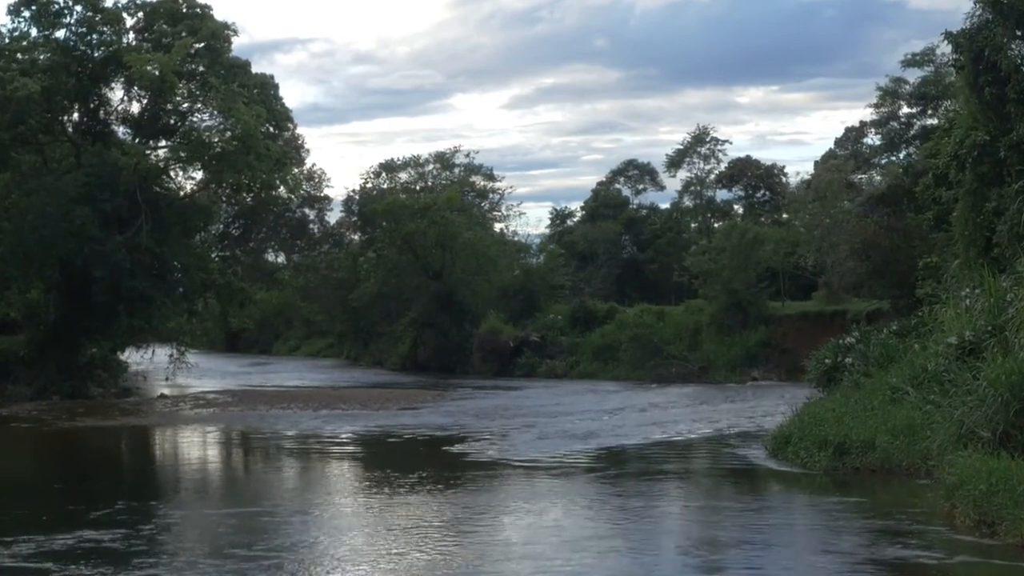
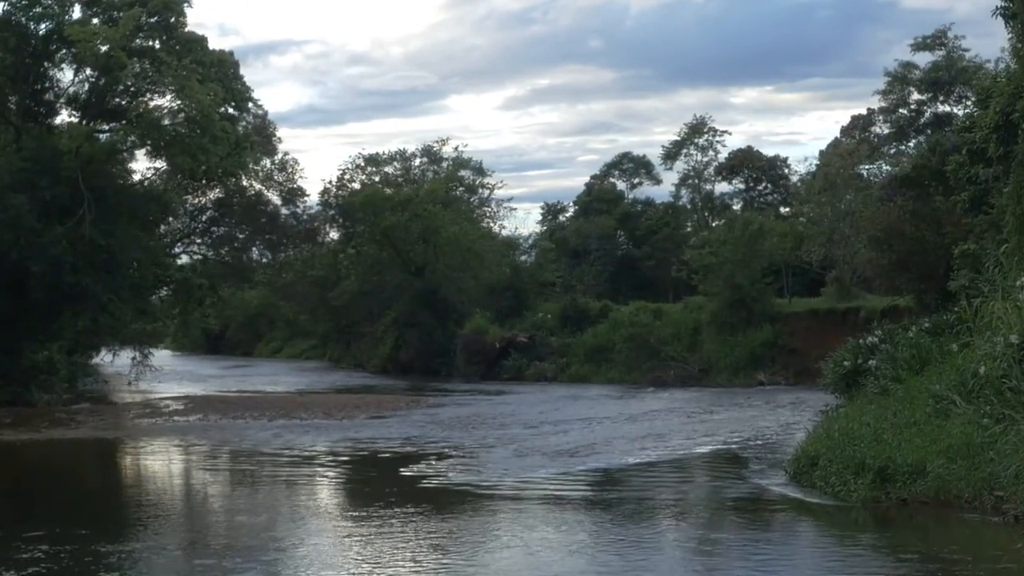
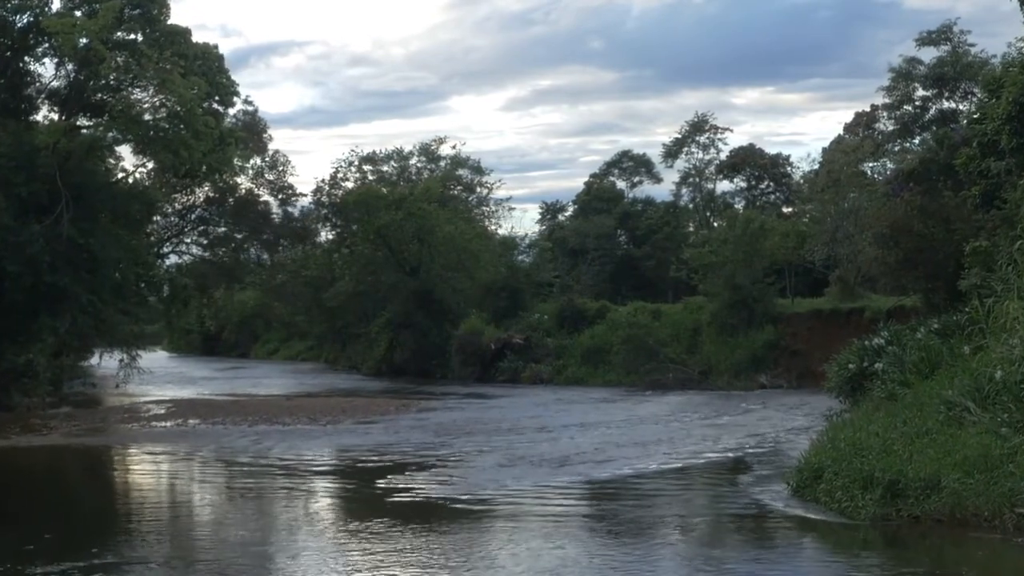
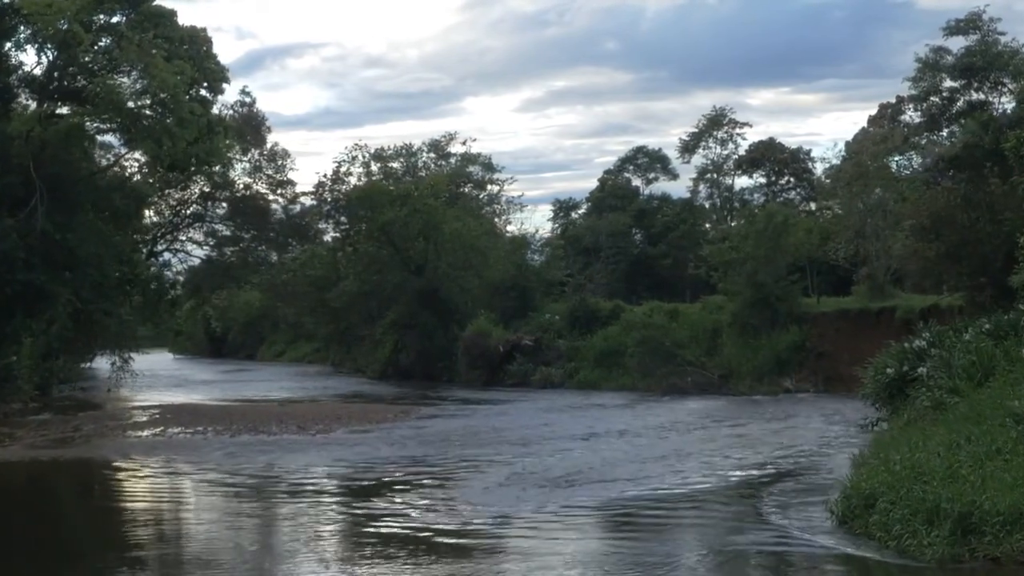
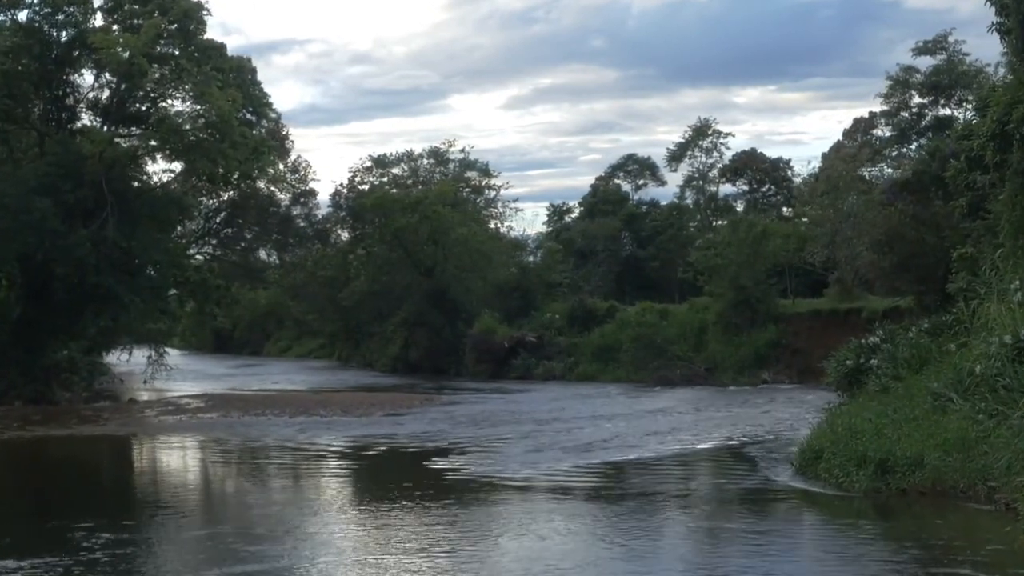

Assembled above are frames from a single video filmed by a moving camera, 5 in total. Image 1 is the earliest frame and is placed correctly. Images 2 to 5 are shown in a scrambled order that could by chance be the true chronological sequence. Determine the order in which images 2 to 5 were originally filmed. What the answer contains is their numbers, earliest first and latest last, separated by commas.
5, 2, 3, 4
